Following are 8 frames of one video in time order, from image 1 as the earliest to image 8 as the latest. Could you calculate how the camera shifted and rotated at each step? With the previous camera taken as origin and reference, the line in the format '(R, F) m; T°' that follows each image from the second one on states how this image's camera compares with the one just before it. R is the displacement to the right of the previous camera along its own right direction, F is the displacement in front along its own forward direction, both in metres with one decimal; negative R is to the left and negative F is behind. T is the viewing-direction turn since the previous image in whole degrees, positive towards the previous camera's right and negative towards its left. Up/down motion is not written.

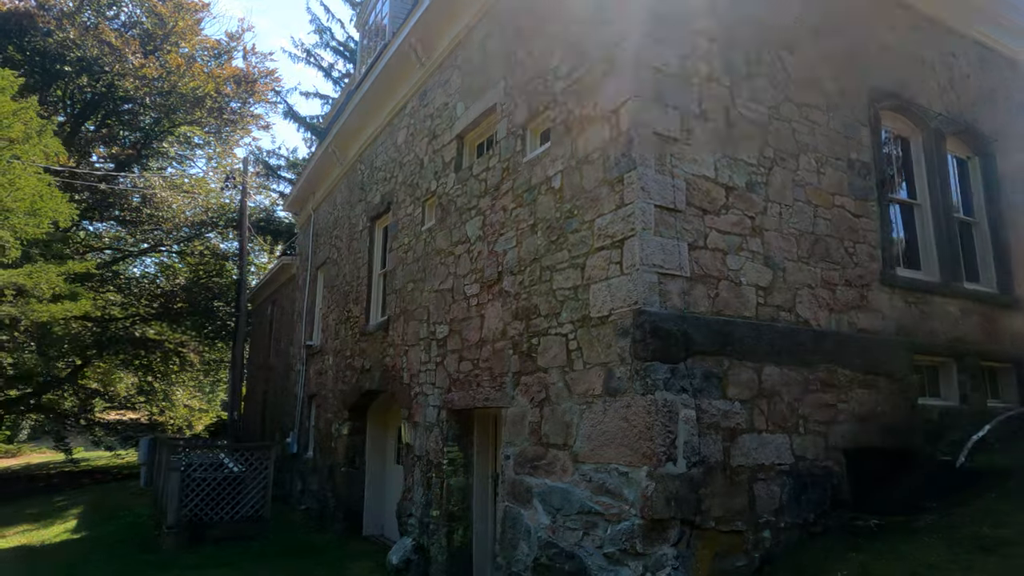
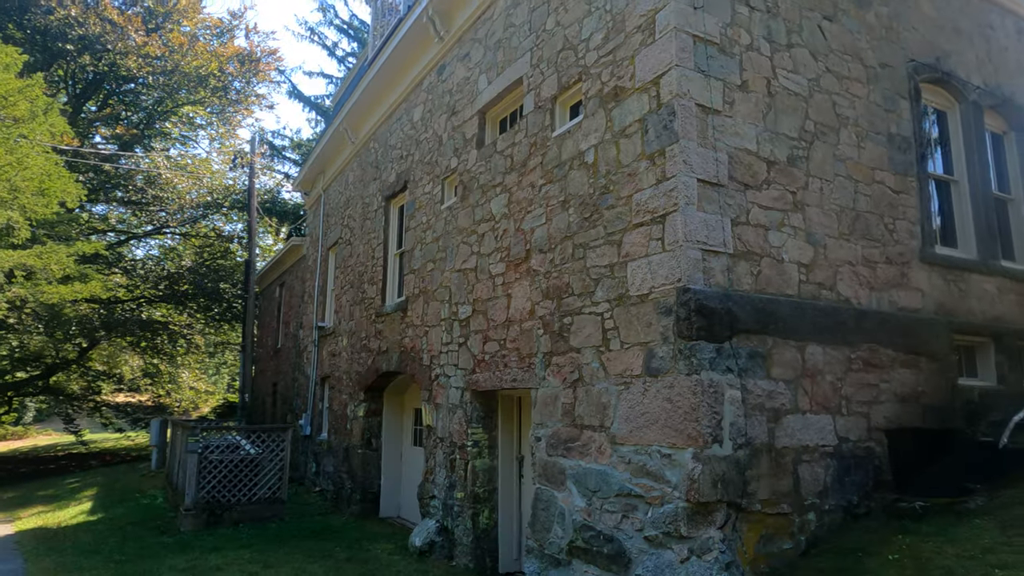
(-0.2, +0.1) m; 0°
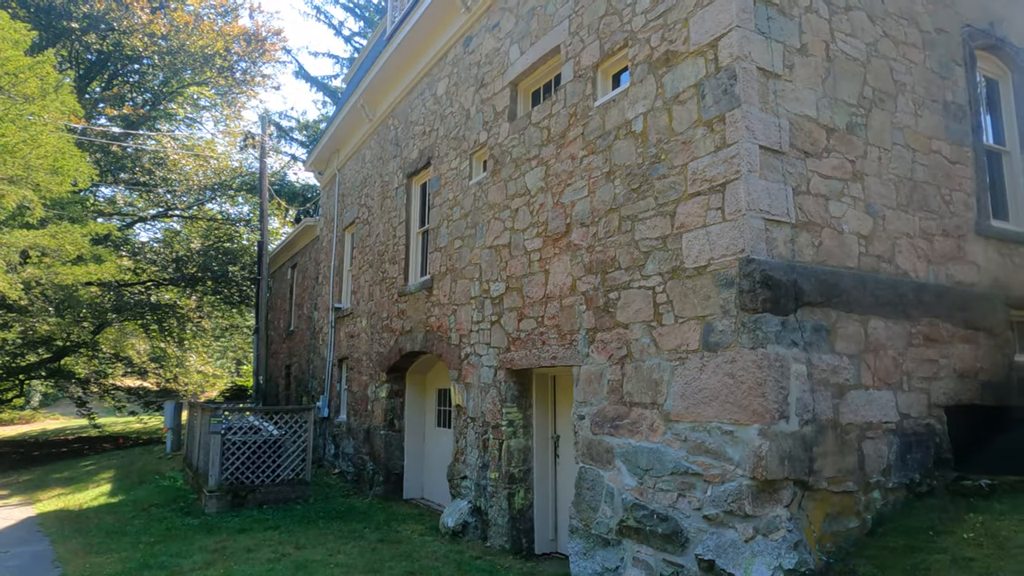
(-0.3, +0.1) m; 0°
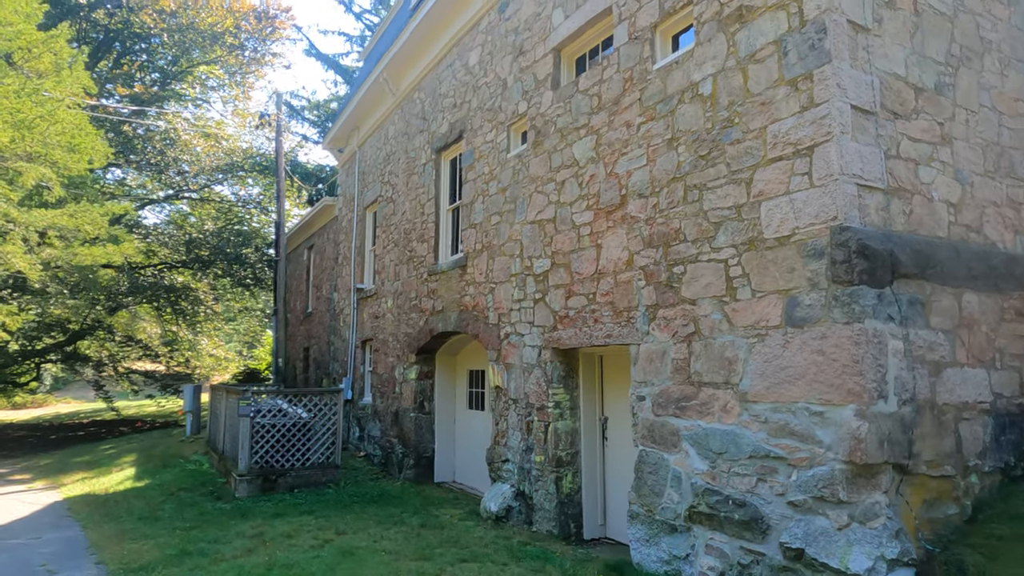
(-0.4, +0.2) m; 0°
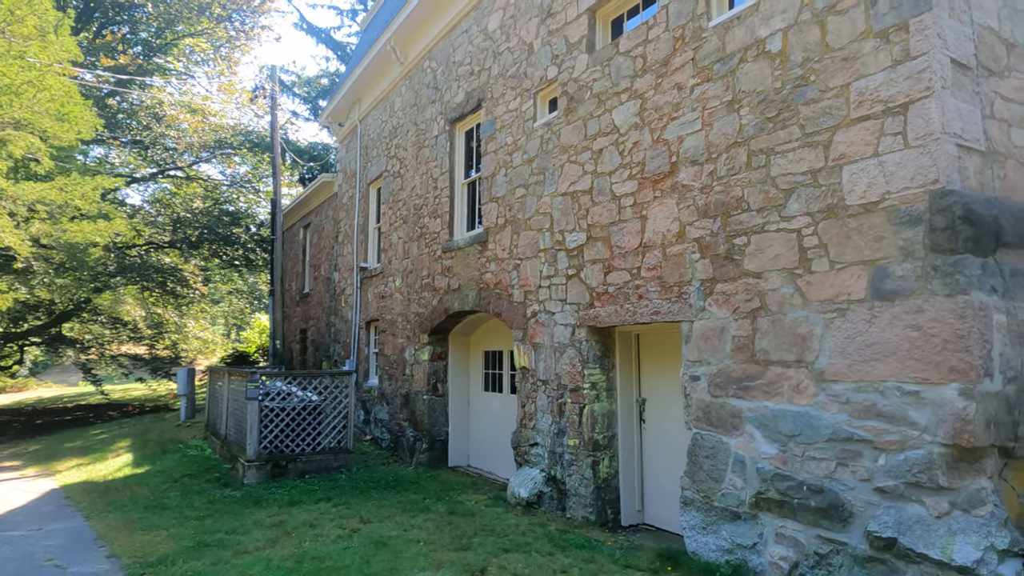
(-0.4, +0.3) m; +1°
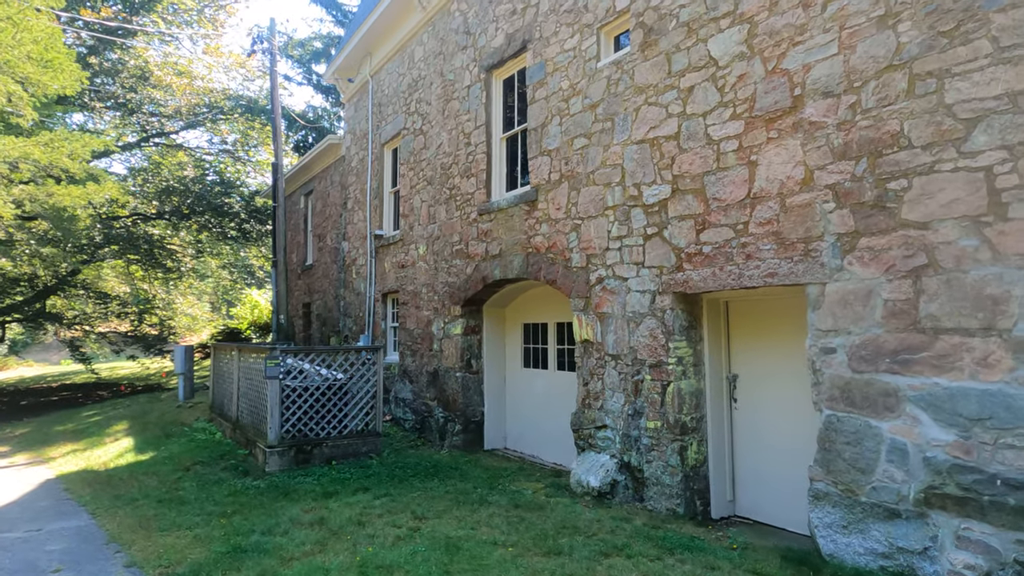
(-0.6, +0.7) m; +1°
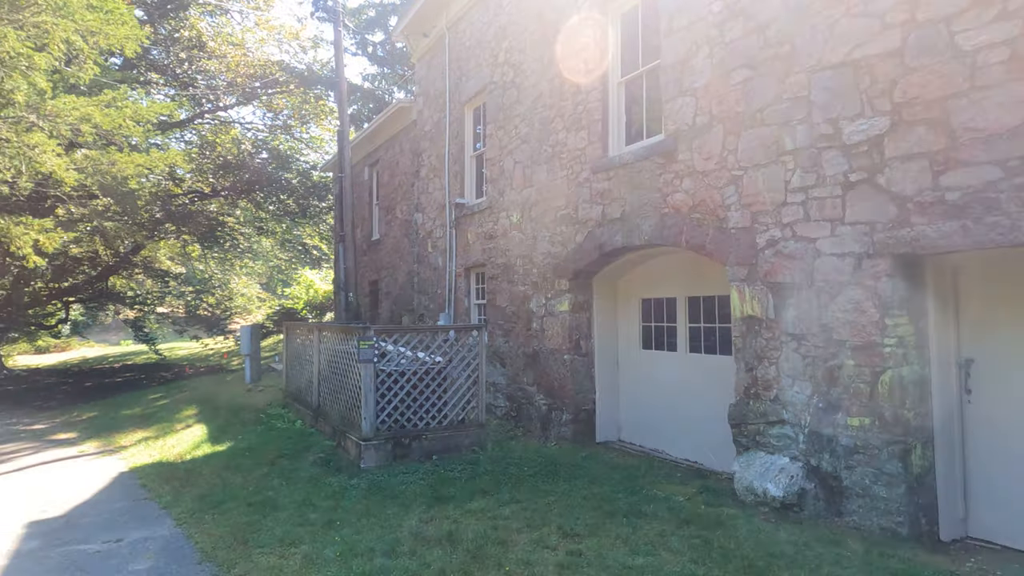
(-0.7, +0.9) m; -3°
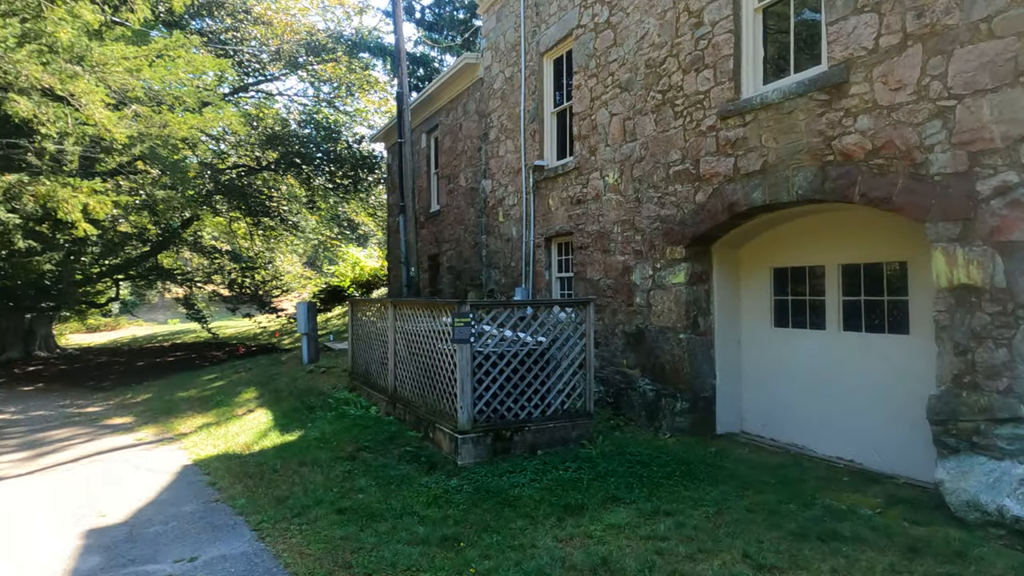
(-0.6, +0.8) m; -3°
